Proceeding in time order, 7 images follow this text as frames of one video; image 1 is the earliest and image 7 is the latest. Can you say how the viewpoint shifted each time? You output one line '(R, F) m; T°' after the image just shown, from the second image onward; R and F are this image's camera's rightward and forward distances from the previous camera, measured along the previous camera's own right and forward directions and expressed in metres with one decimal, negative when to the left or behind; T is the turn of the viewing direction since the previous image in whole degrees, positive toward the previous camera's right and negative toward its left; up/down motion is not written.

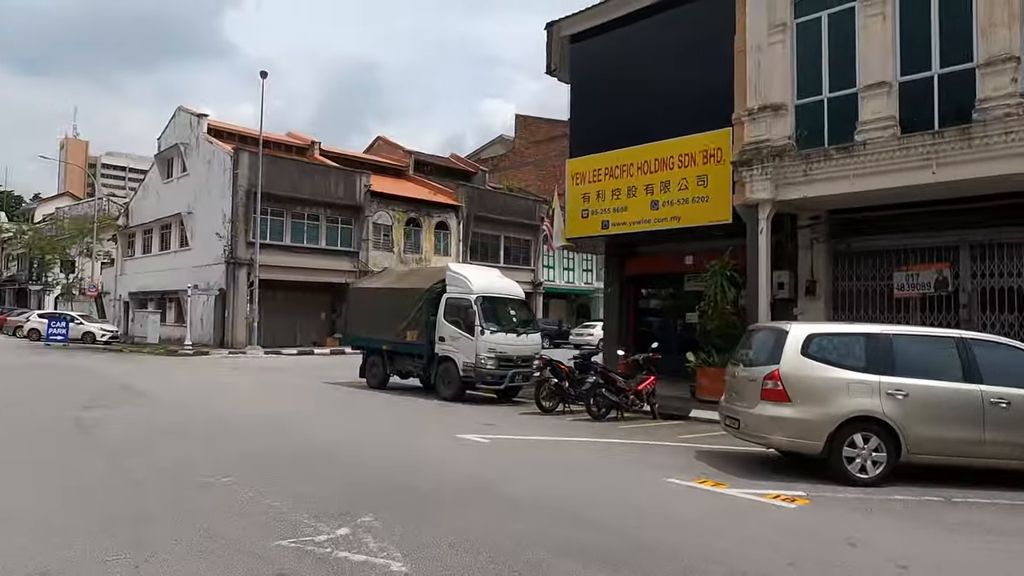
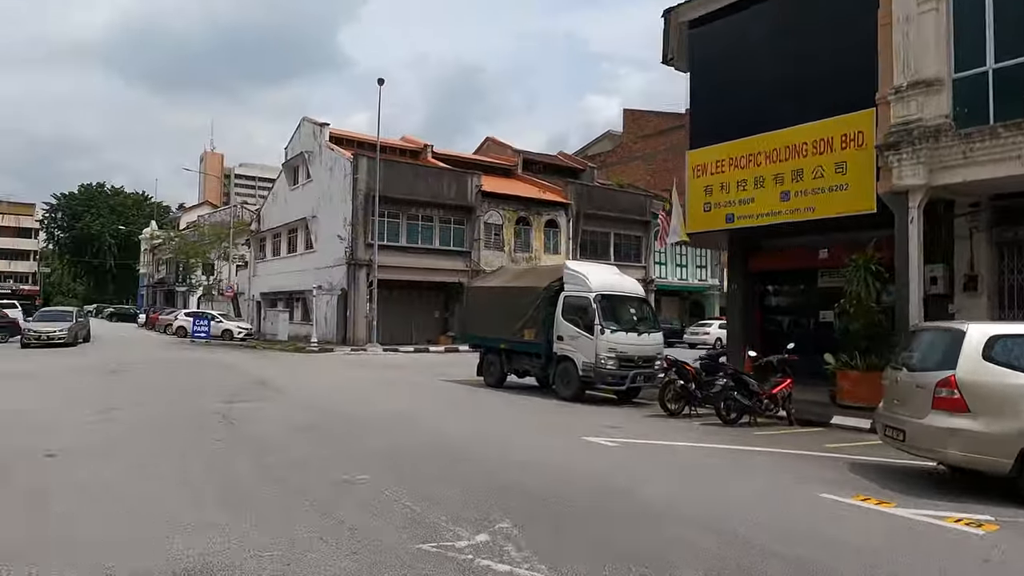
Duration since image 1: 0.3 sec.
(-0.3, +0.2) m; -9°
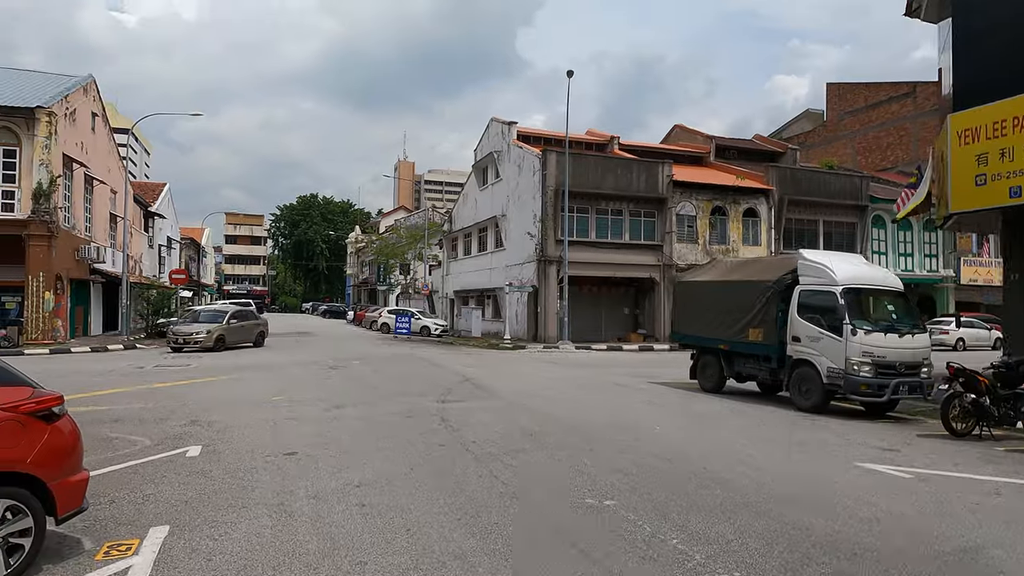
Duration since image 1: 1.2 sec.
(-0.8, +0.9) m; -15°
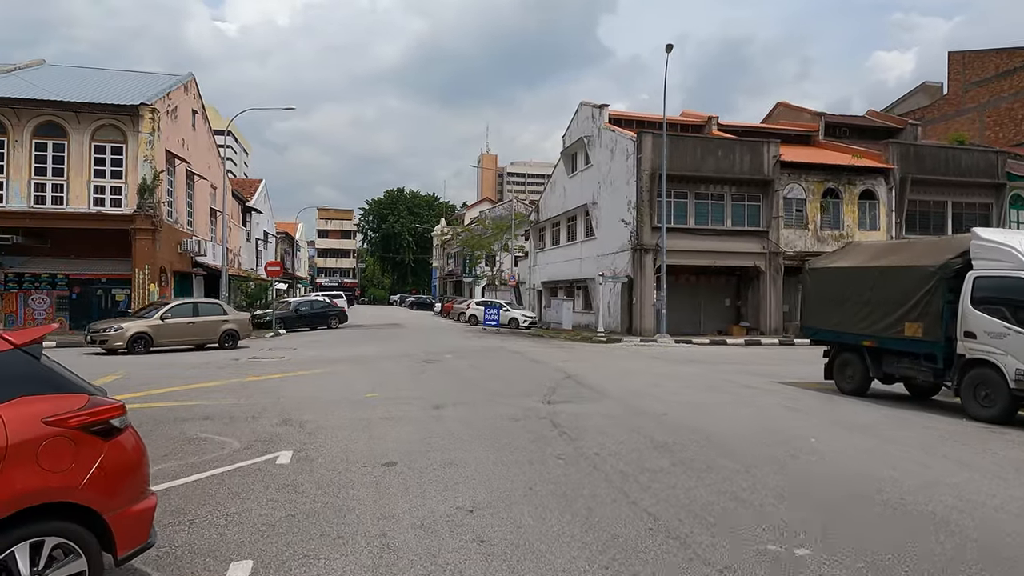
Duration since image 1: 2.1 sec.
(-0.5, +1.2) m; -7°
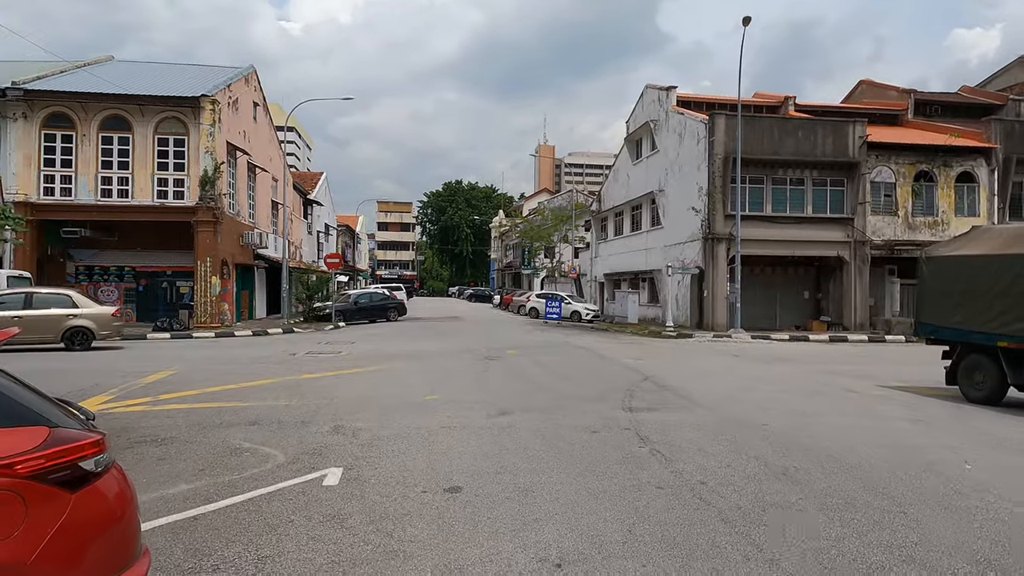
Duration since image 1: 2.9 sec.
(-0.3, +1.2) m; -5°
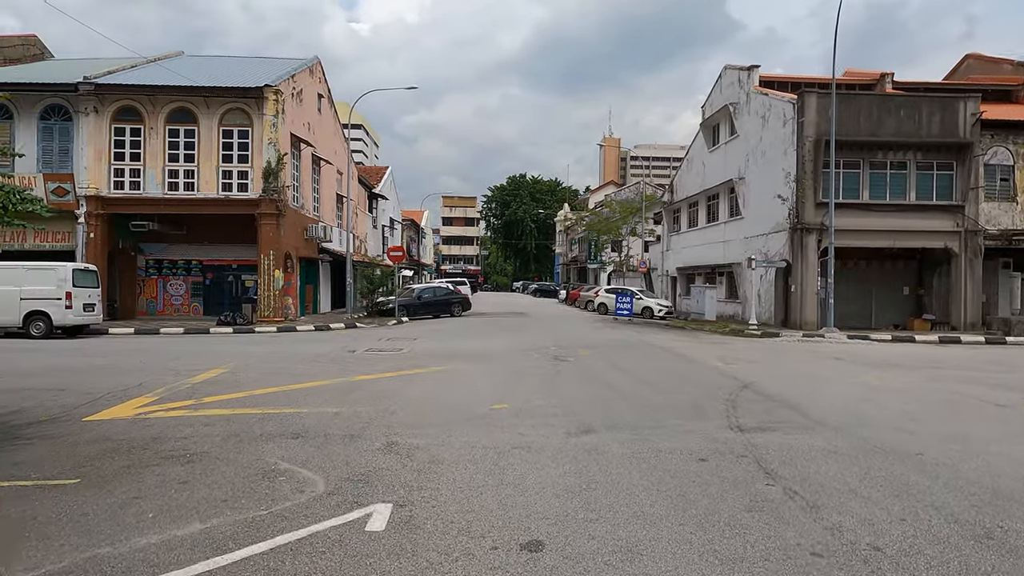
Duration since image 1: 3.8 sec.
(-0.2, +1.4) m; -5°
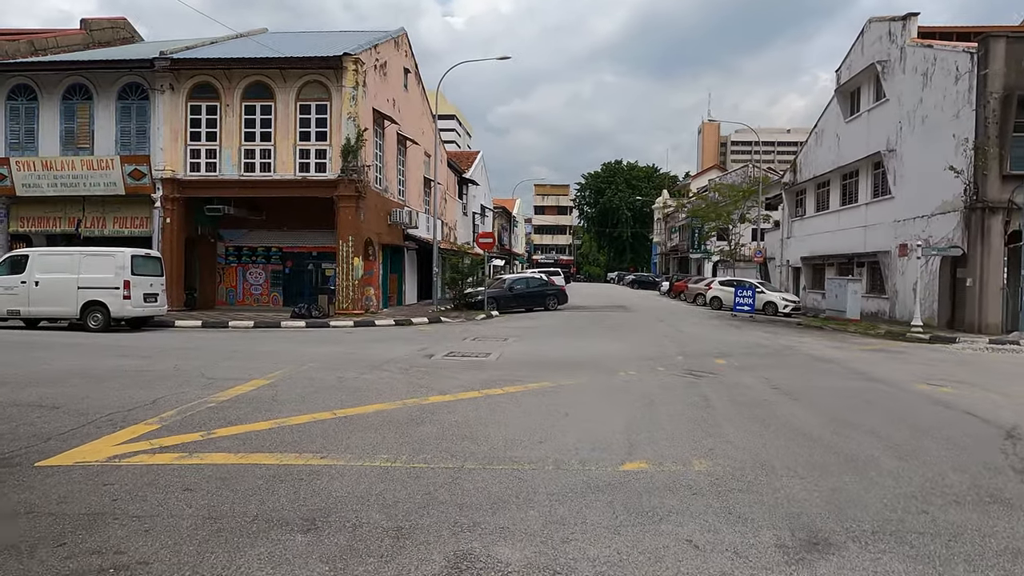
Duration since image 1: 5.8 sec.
(-0.5, +3.3) m; -8°
